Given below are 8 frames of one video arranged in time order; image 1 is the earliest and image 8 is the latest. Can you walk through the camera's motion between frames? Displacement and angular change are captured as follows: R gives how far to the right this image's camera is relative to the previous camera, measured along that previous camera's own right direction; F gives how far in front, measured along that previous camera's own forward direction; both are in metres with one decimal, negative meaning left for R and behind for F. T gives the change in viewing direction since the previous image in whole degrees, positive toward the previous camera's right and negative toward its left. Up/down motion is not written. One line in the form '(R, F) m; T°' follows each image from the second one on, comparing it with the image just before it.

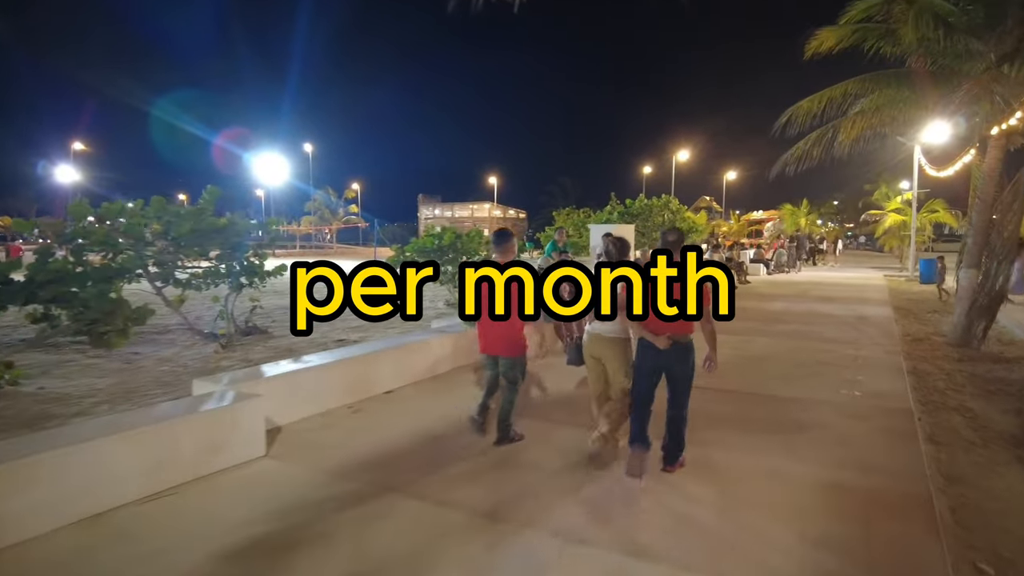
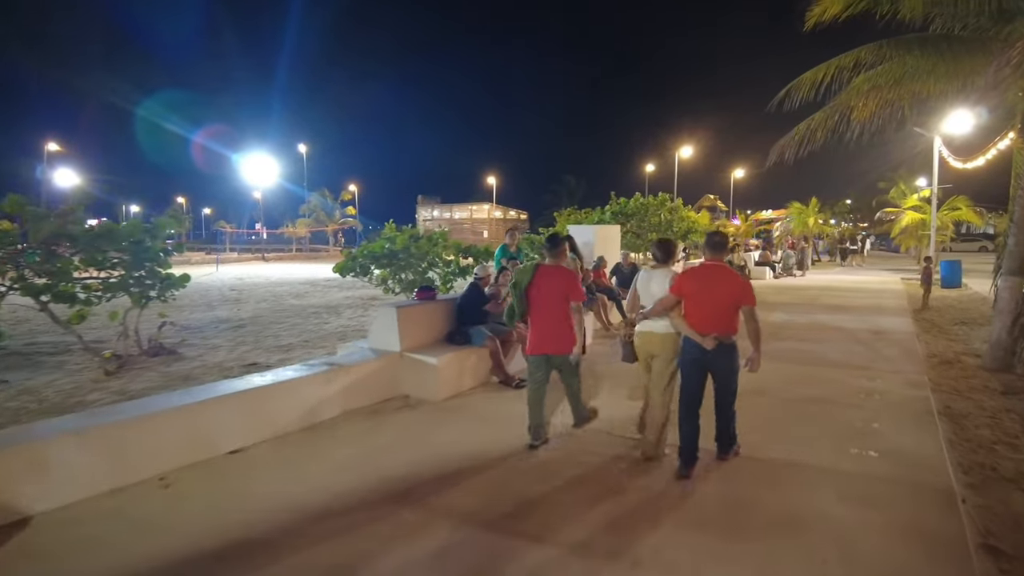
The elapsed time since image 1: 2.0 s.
(+1.0, +1.9) m; -1°
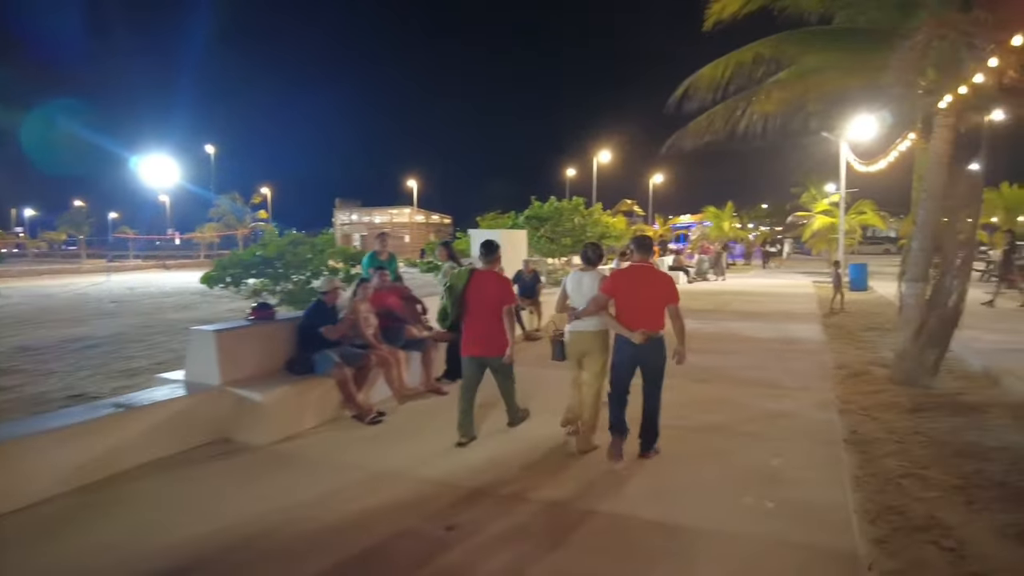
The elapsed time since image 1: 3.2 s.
(+0.7, +1.1) m; +6°
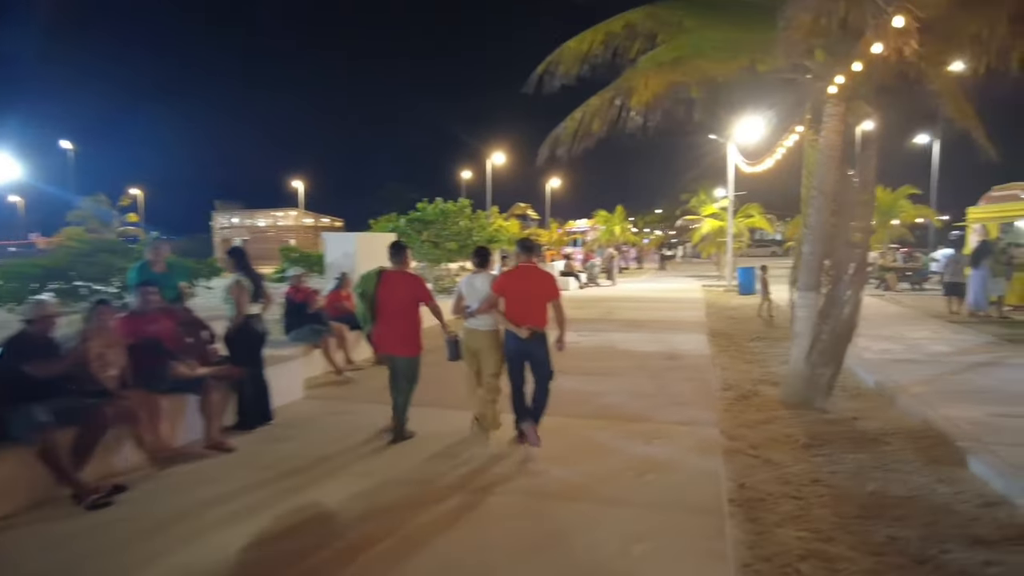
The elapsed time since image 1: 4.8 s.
(+0.8, +1.5) m; +8°
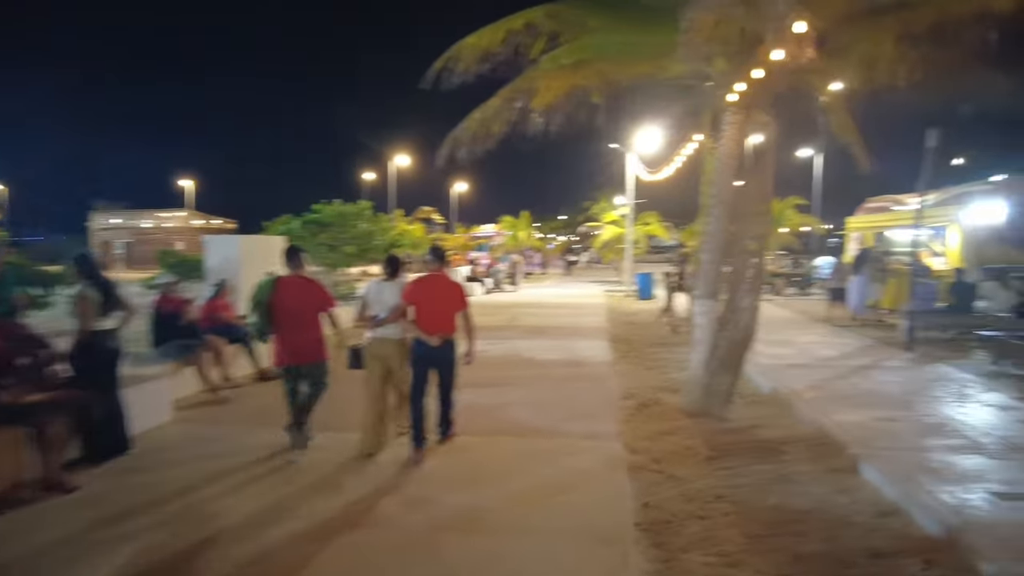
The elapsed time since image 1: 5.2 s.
(+0.1, +0.4) m; +8°
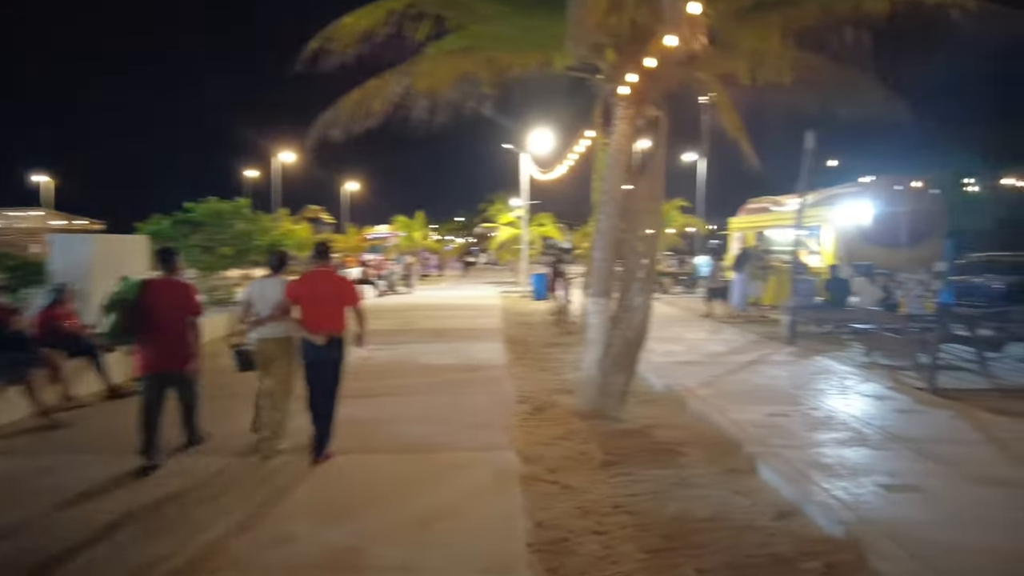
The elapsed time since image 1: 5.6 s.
(+0.1, +0.5) m; +9°
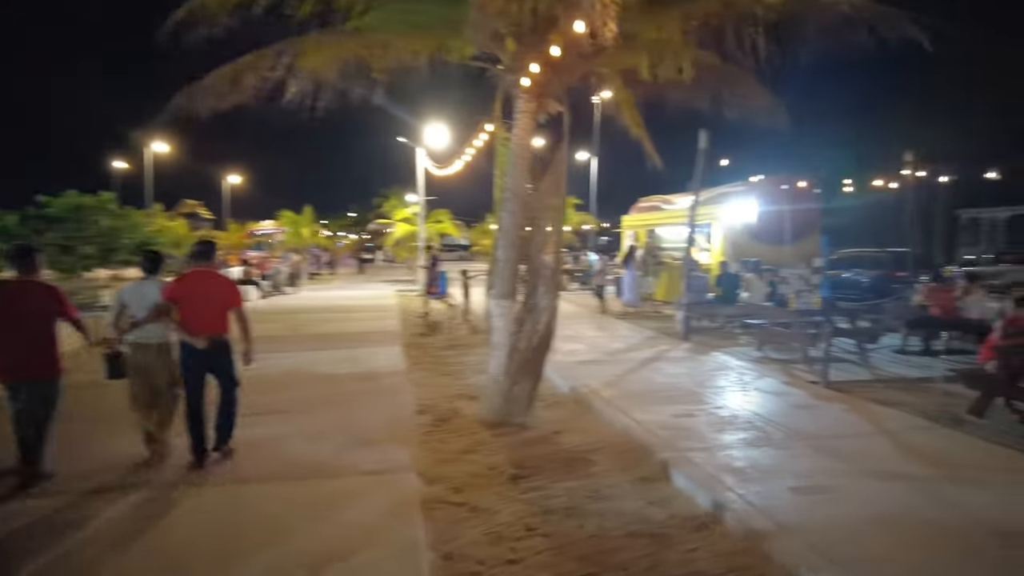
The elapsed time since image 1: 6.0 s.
(0.0, +0.4) m; +9°
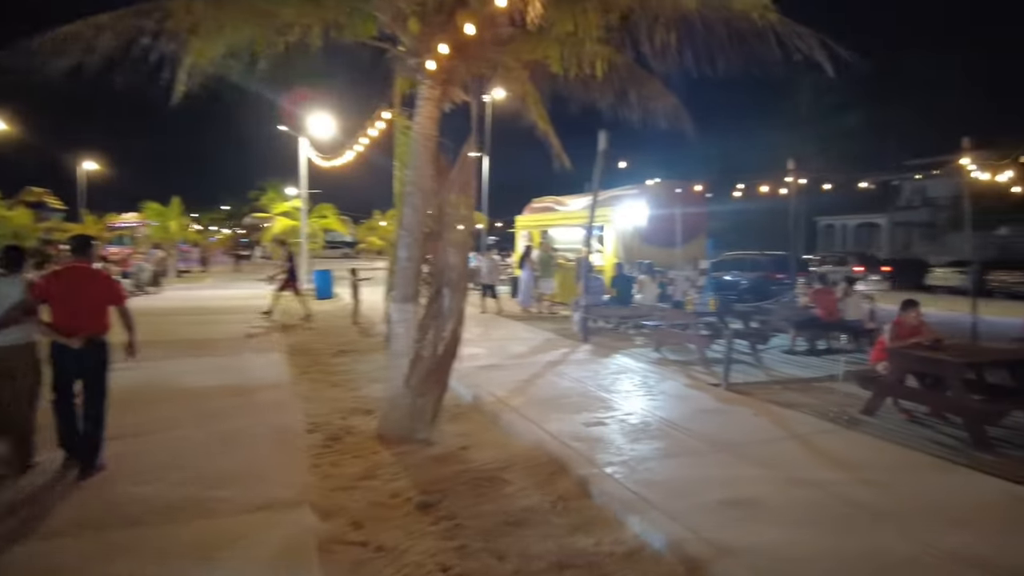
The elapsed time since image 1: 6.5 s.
(-0.2, +0.6) m; +10°
